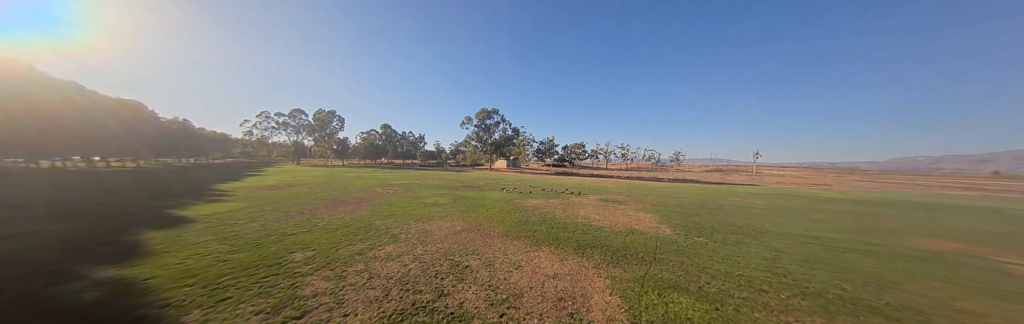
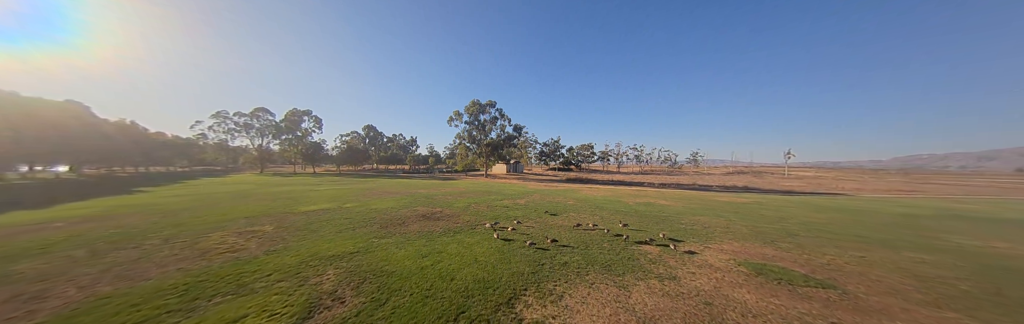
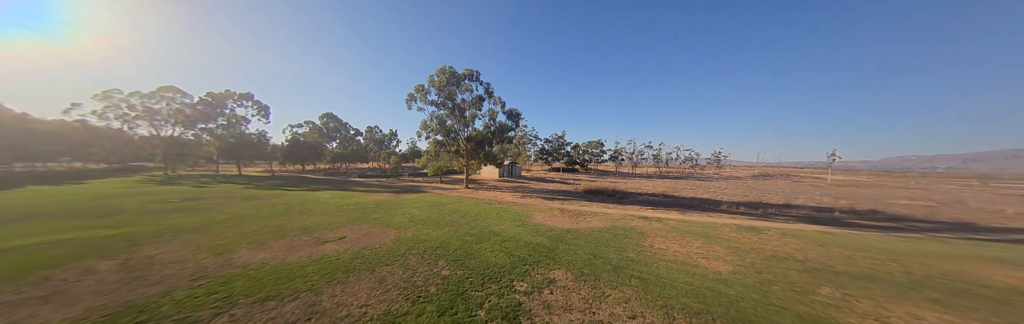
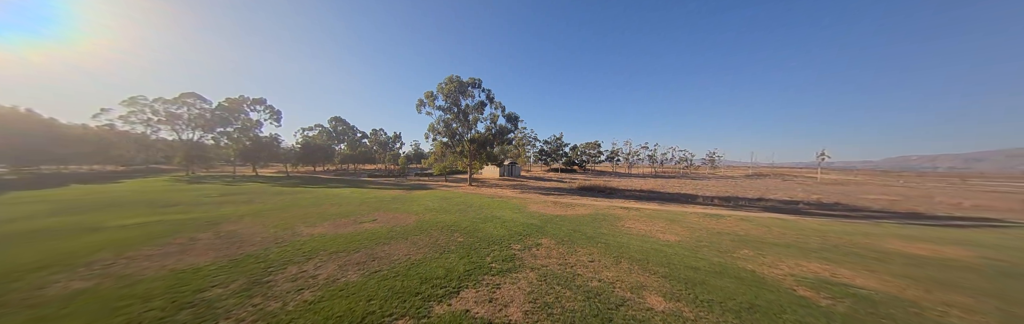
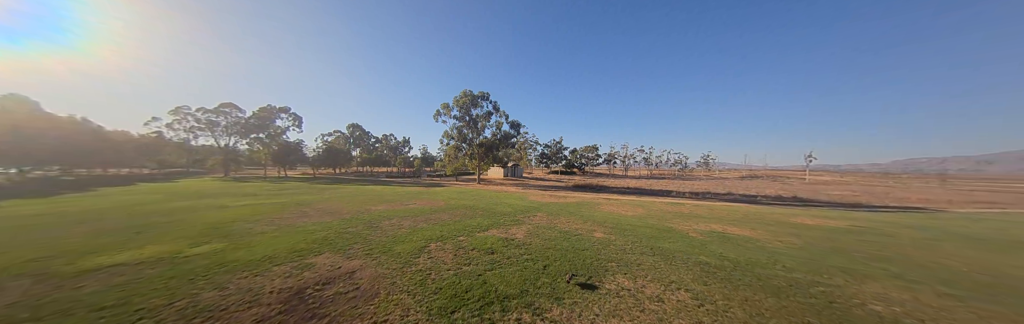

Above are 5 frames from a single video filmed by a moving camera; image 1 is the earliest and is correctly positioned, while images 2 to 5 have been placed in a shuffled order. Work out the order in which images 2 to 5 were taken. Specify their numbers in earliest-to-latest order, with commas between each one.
2, 5, 4, 3
